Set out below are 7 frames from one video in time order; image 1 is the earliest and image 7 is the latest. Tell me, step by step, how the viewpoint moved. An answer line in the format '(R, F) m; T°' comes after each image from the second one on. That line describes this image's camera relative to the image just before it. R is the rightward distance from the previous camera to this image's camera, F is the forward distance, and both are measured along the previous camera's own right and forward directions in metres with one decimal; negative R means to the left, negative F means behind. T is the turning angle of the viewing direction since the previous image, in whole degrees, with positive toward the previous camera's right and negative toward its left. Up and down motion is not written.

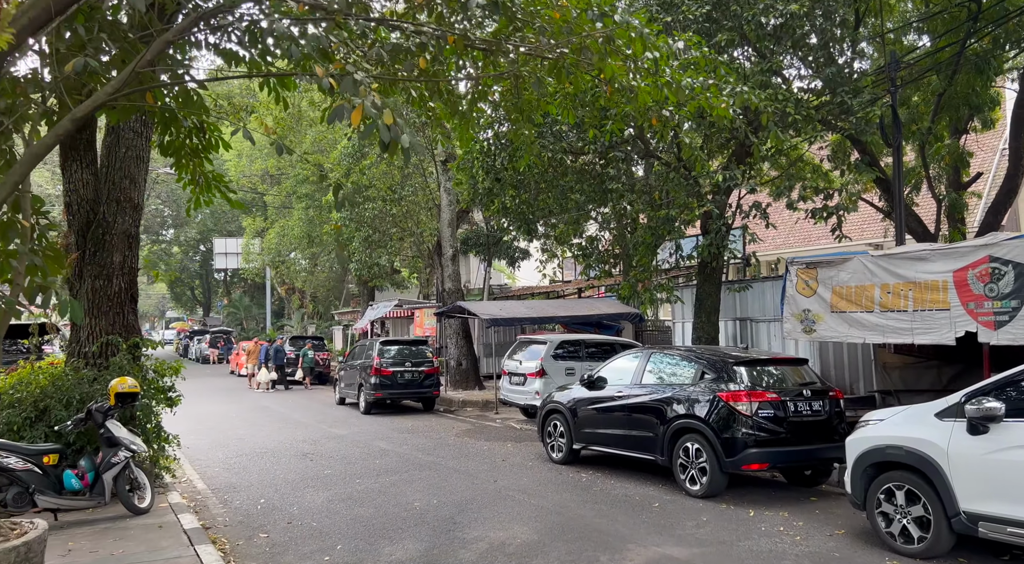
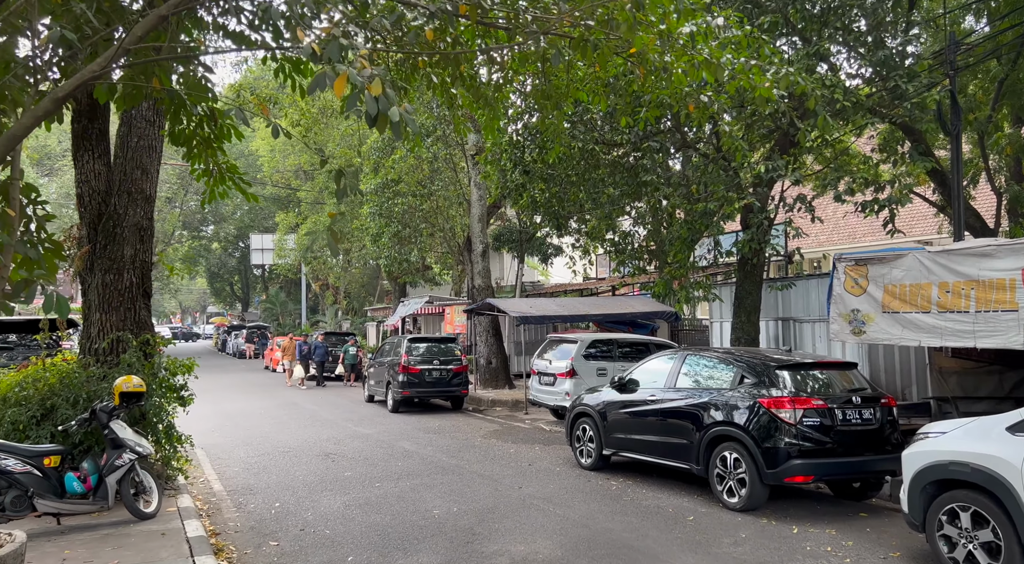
(+0.1, +0.5) m; -3°
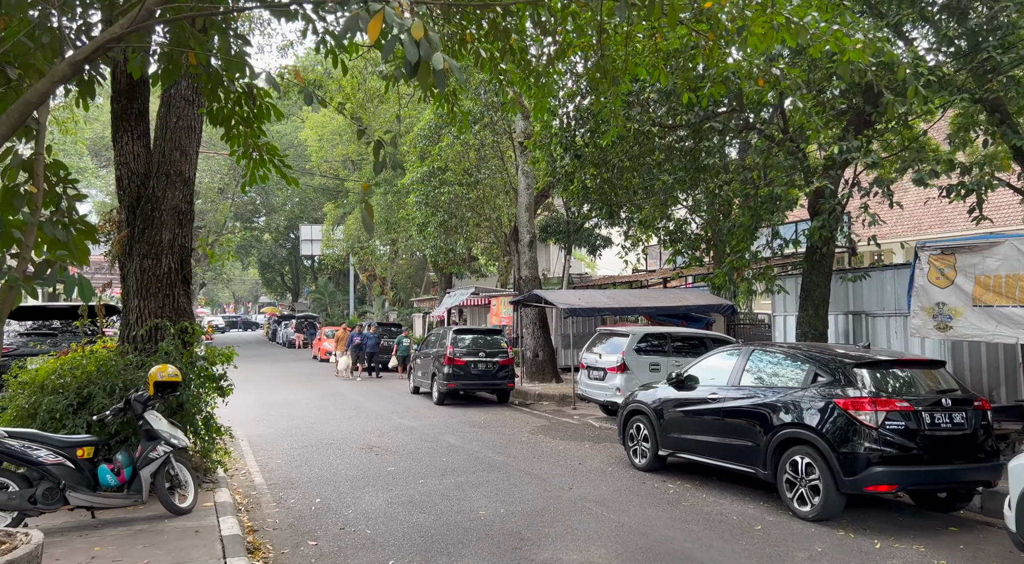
(-0.1, +0.5) m; -4°
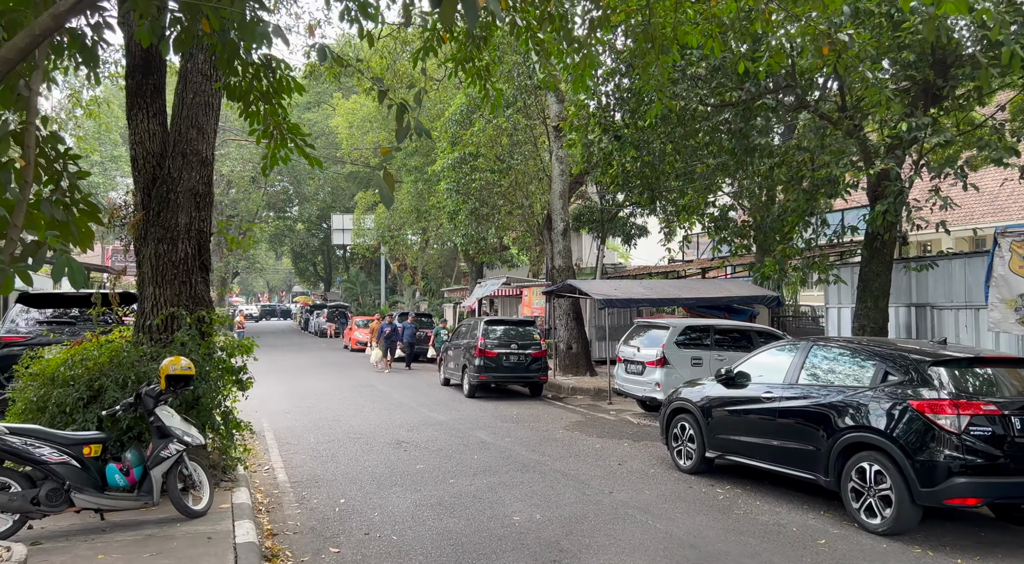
(-0.1, +0.6) m; -2°
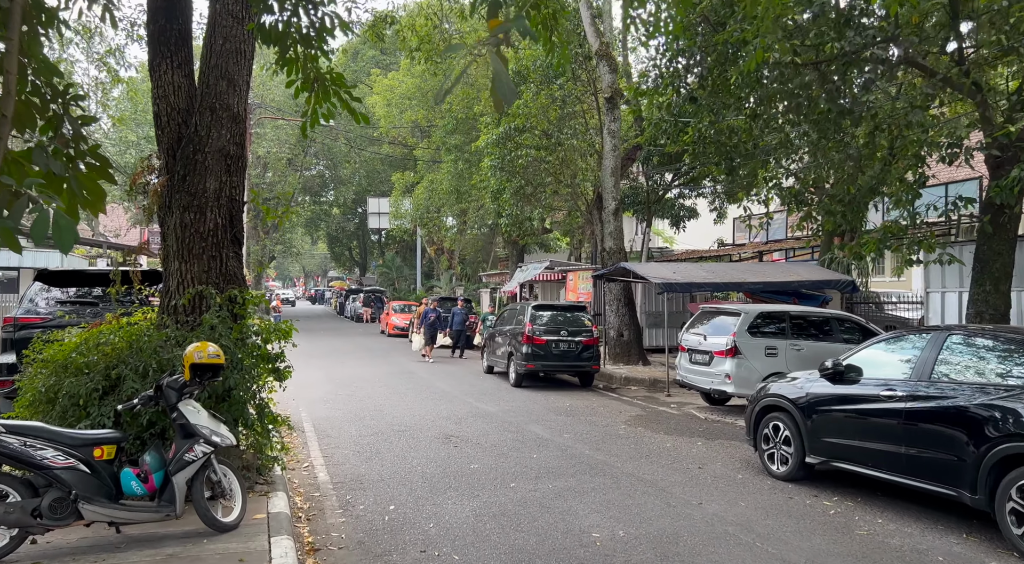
(-0.4, +1.0) m; -2°
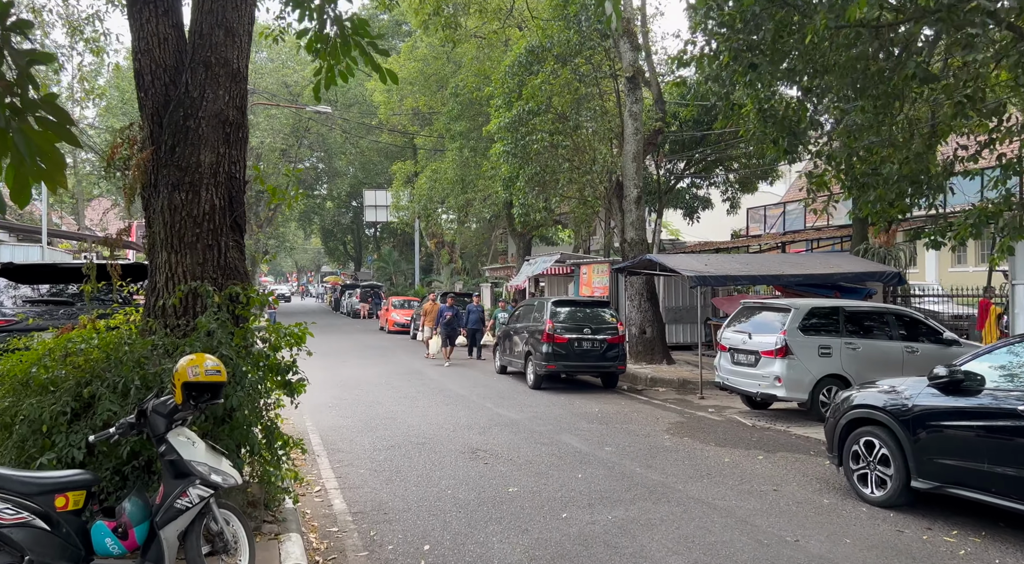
(-0.5, +1.1) m; +1°
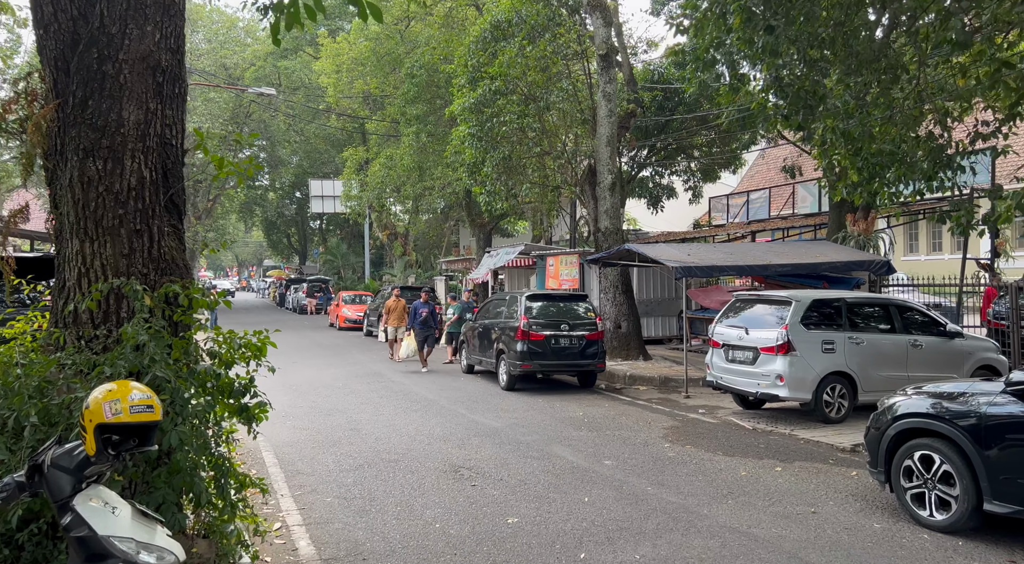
(-0.4, +1.1) m; +4°
